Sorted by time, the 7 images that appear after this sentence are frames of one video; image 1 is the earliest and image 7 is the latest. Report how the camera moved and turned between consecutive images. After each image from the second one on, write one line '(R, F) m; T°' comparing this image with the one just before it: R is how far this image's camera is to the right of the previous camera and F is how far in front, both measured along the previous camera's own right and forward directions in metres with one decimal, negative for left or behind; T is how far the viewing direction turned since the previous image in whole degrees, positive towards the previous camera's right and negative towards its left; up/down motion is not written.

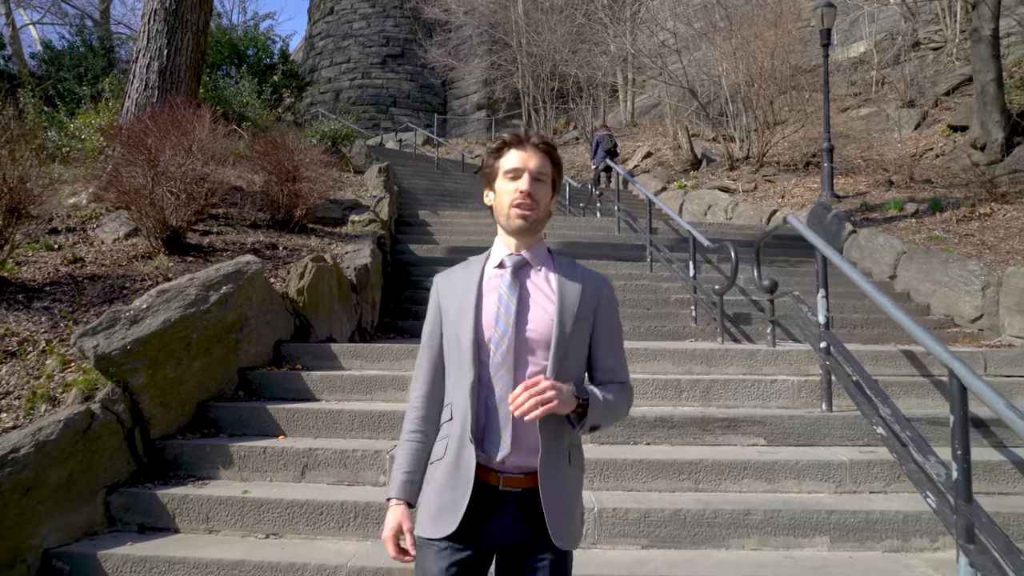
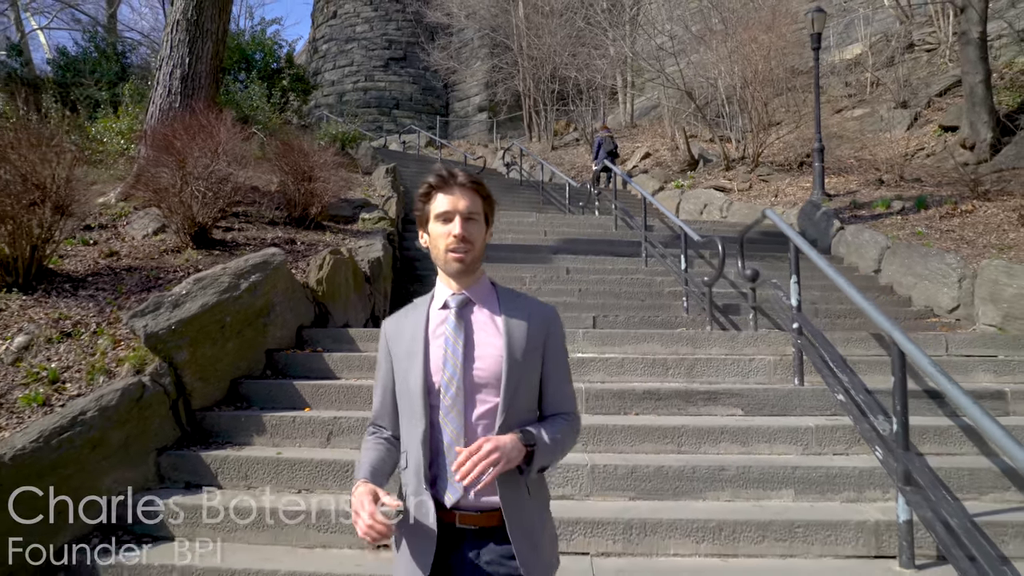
(0.0, -0.4) m; 0°
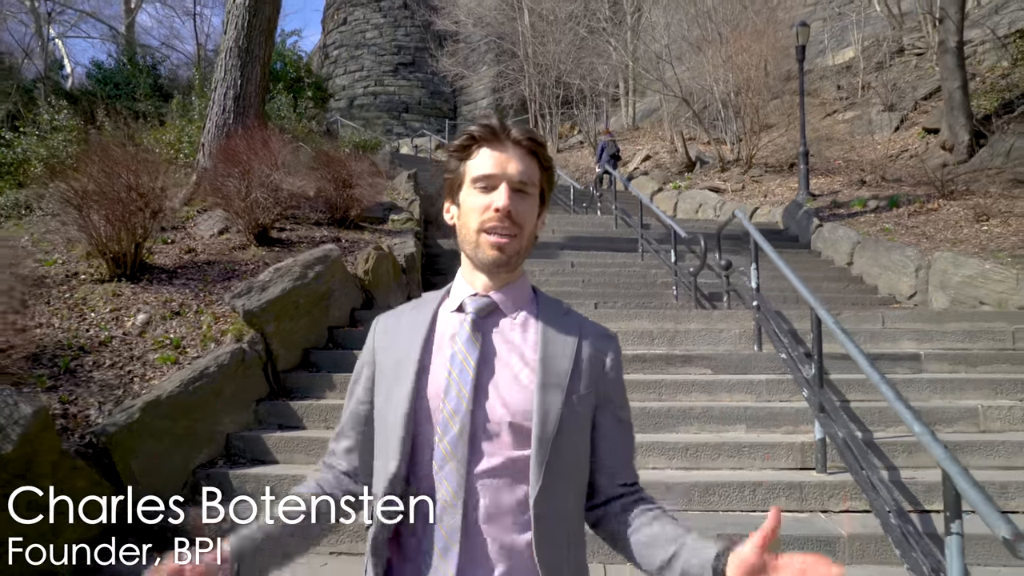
(-0.1, -1.1) m; 0°
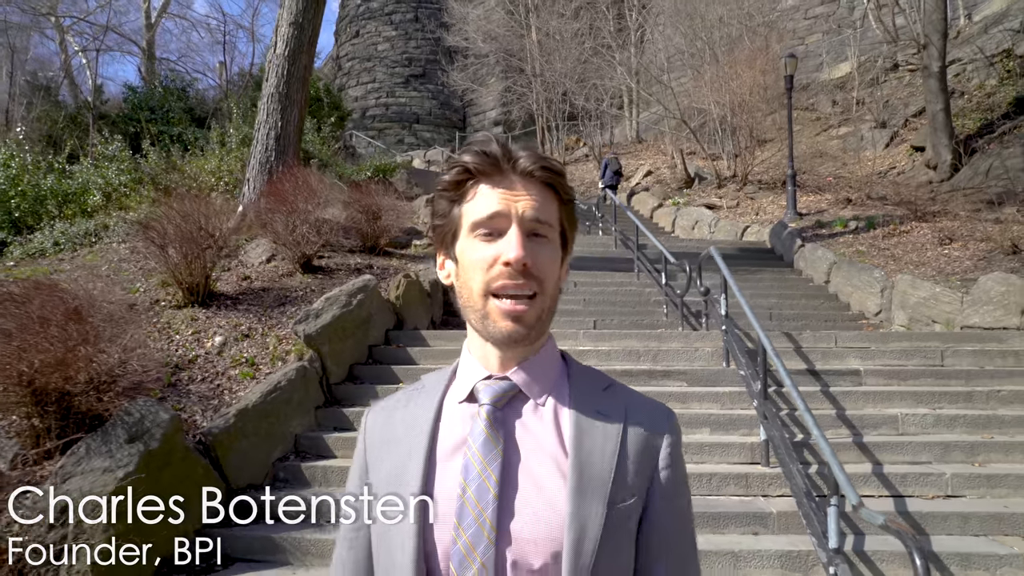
(0.0, -1.1) m; -1°
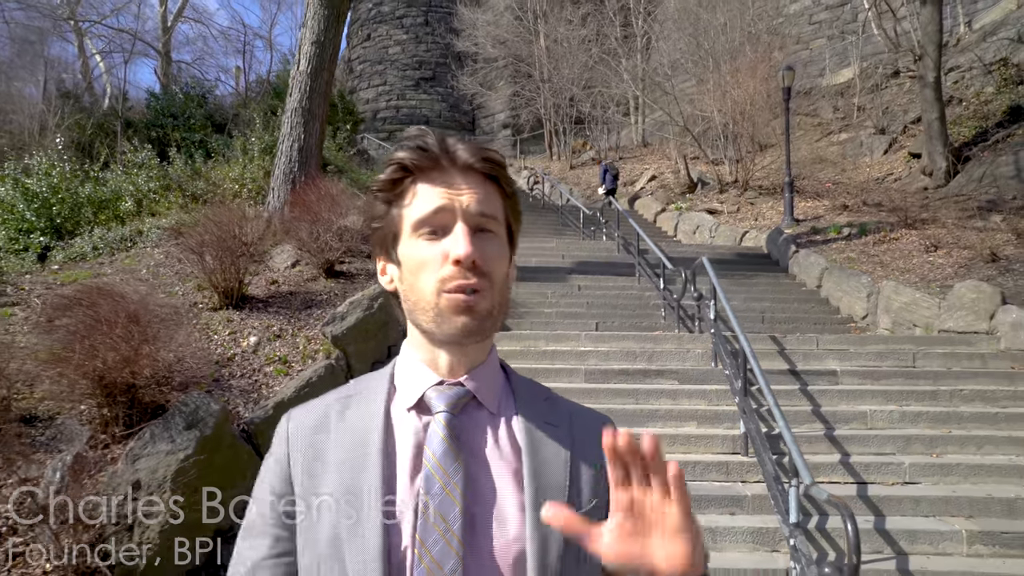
(0.0, -0.6) m; -1°
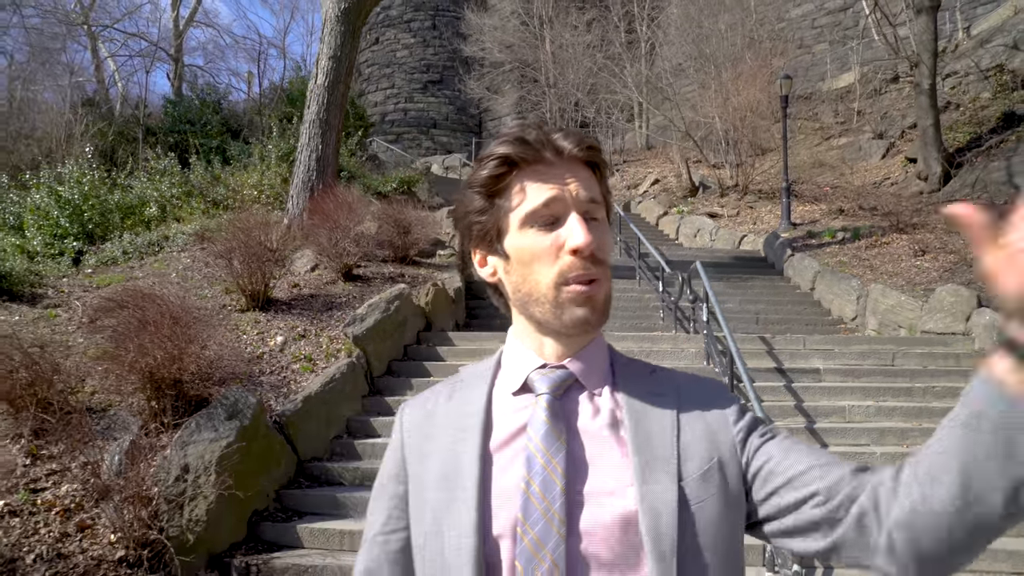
(0.0, -0.6) m; 0°
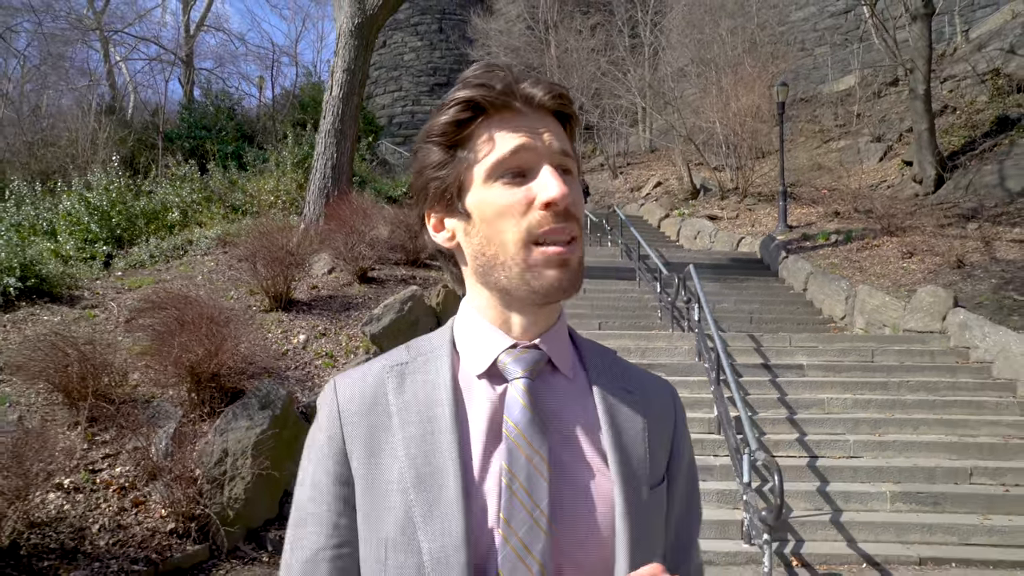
(0.0, -0.6) m; 0°
